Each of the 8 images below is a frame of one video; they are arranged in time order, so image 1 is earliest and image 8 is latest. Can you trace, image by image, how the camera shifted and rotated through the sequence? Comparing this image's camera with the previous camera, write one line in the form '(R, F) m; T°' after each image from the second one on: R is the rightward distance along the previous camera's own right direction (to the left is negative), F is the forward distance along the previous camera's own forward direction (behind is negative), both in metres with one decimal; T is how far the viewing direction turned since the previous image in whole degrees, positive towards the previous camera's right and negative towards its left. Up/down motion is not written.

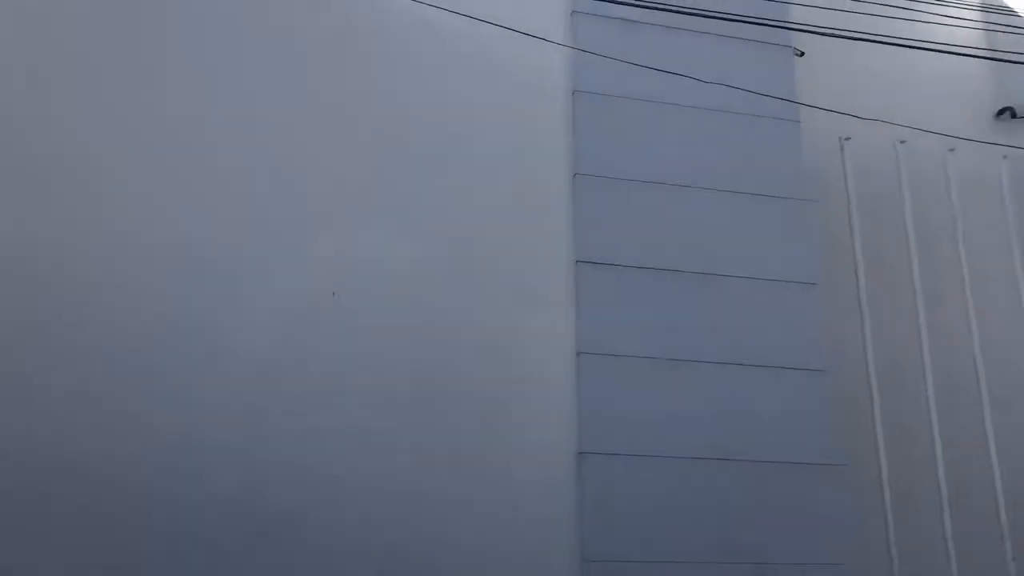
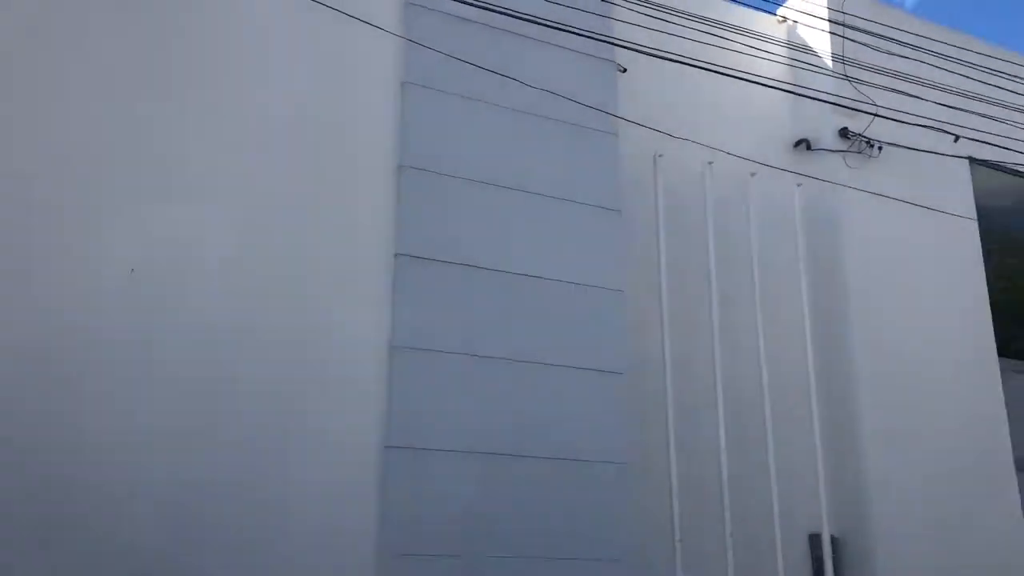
(0.0, 0.0) m; +11°
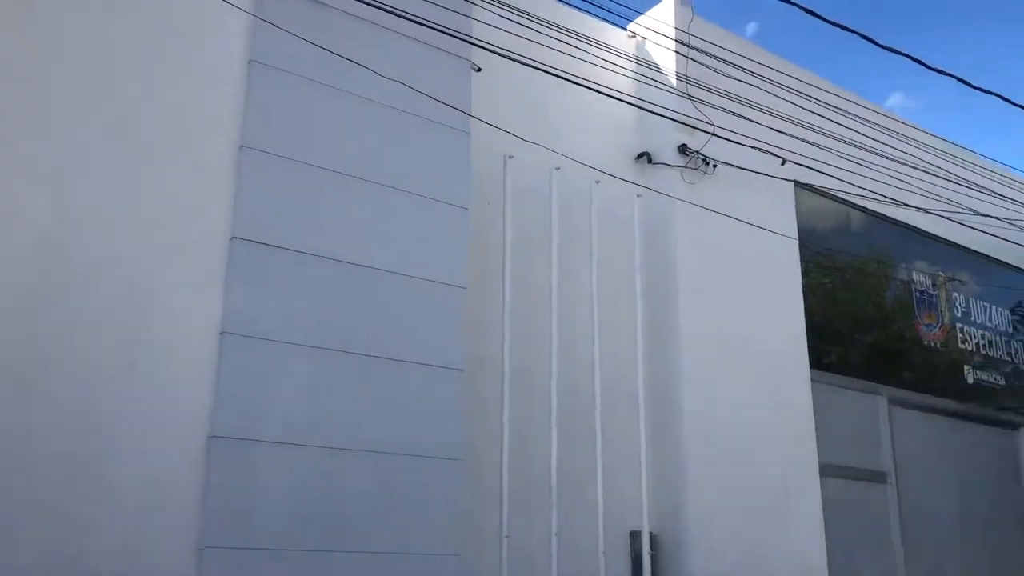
(0.0, 0.0) m; +9°
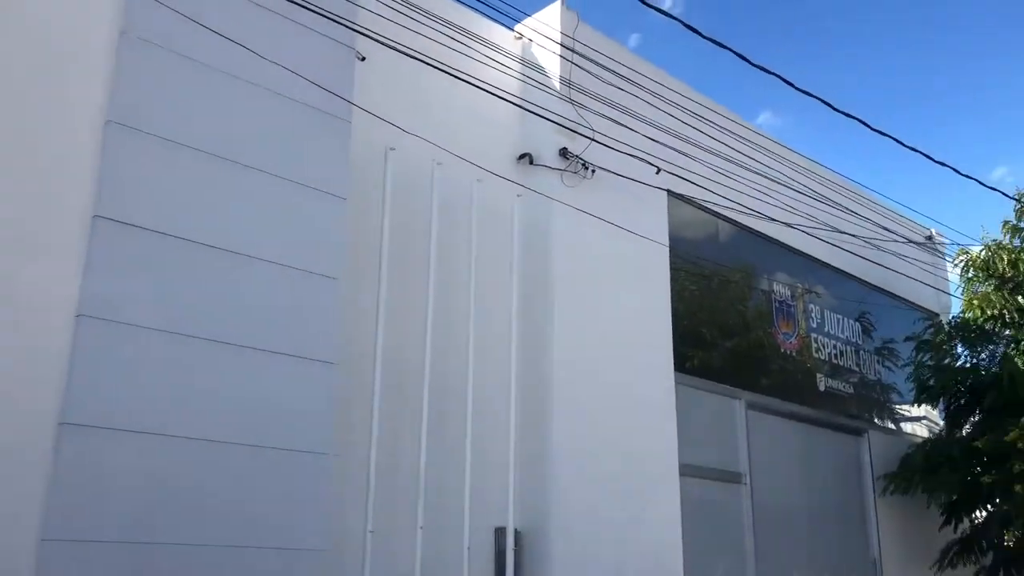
(0.0, 0.0) m; +8°
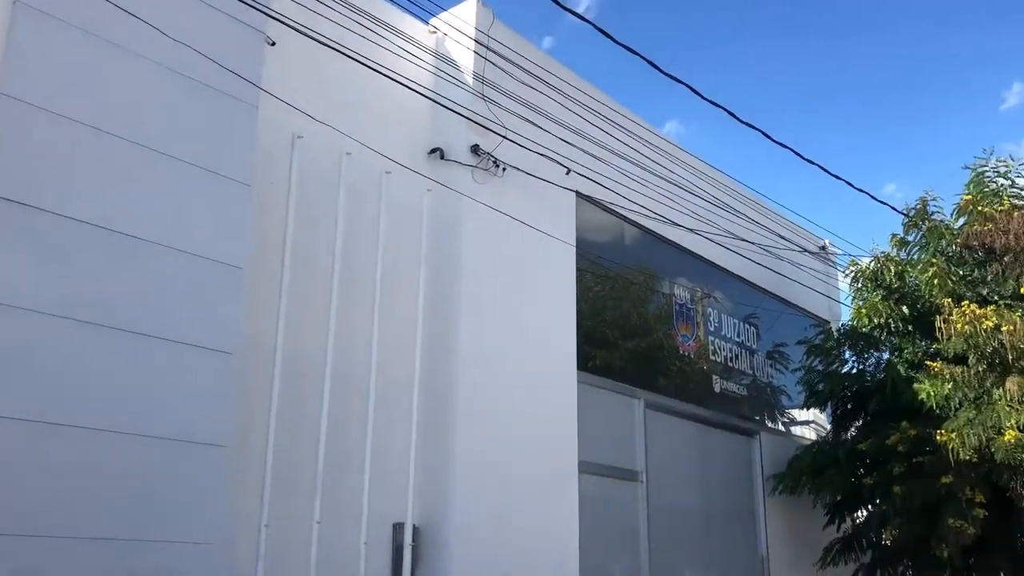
(0.0, 0.0) m; +6°
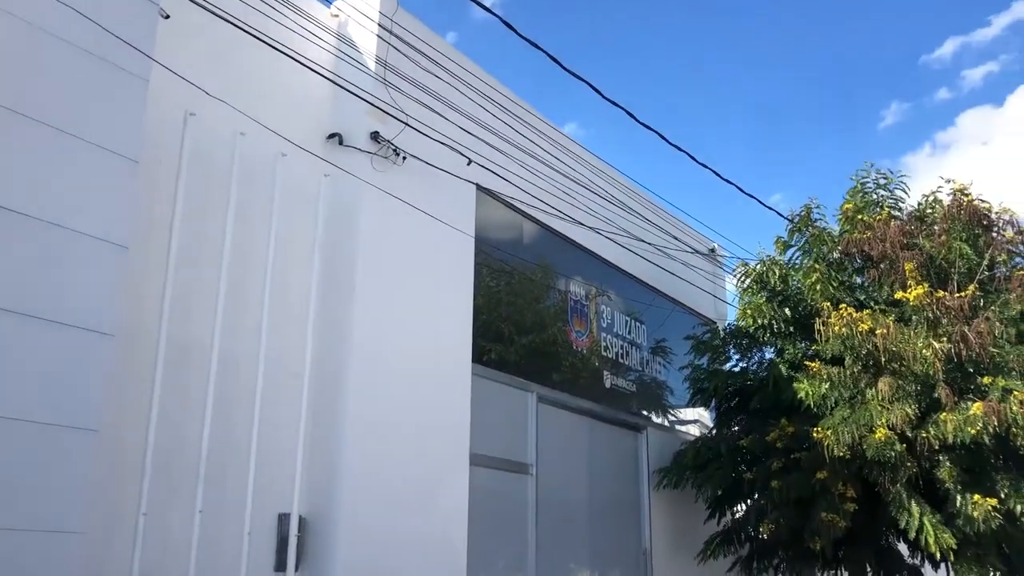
(0.0, 0.0) m; +6°
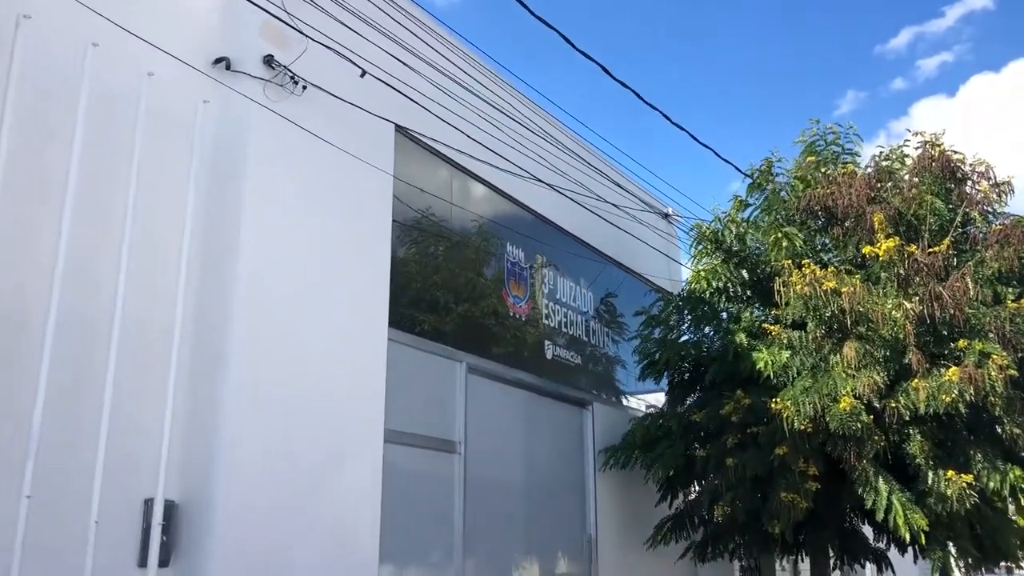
(+0.3, +1.0) m; +2°
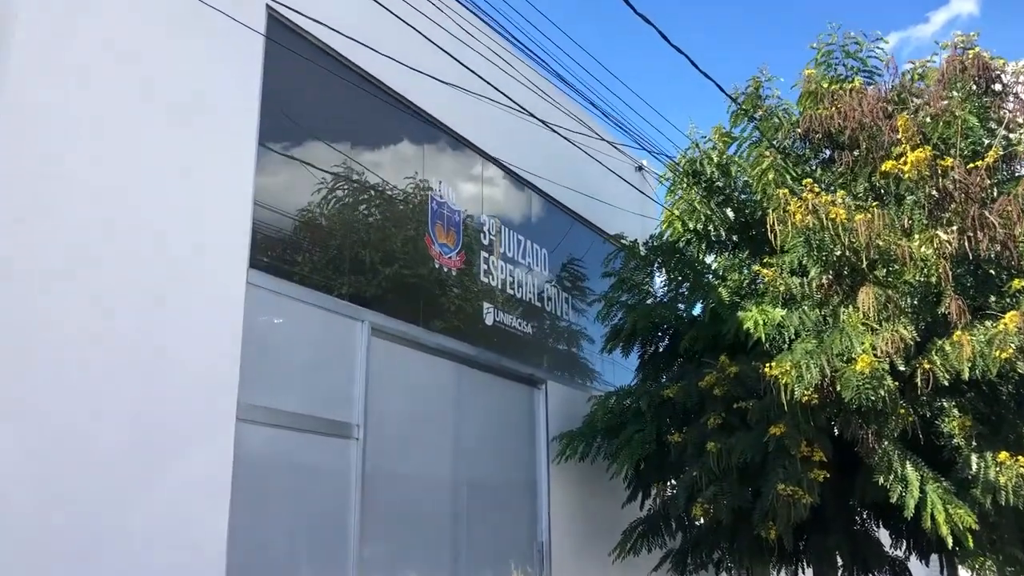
(+0.5, +2.0) m; +1°
